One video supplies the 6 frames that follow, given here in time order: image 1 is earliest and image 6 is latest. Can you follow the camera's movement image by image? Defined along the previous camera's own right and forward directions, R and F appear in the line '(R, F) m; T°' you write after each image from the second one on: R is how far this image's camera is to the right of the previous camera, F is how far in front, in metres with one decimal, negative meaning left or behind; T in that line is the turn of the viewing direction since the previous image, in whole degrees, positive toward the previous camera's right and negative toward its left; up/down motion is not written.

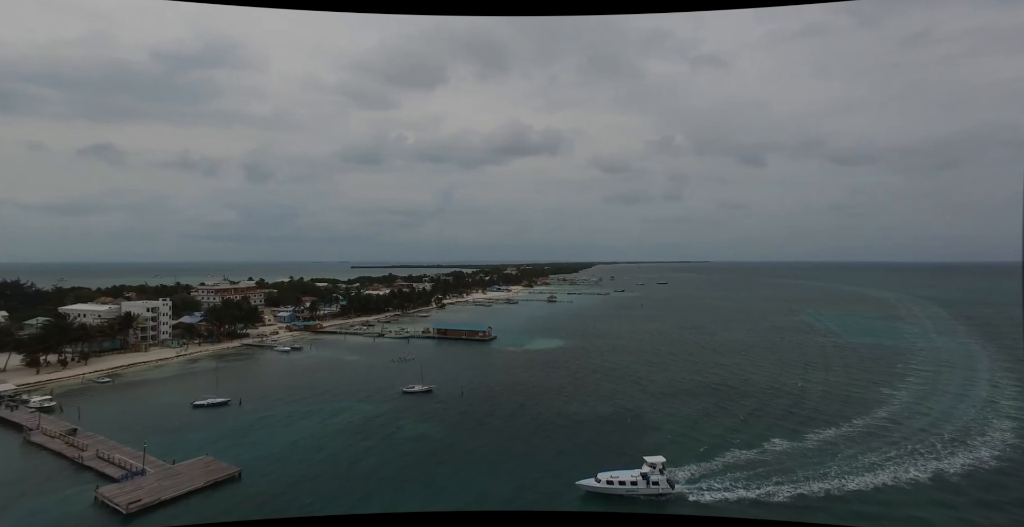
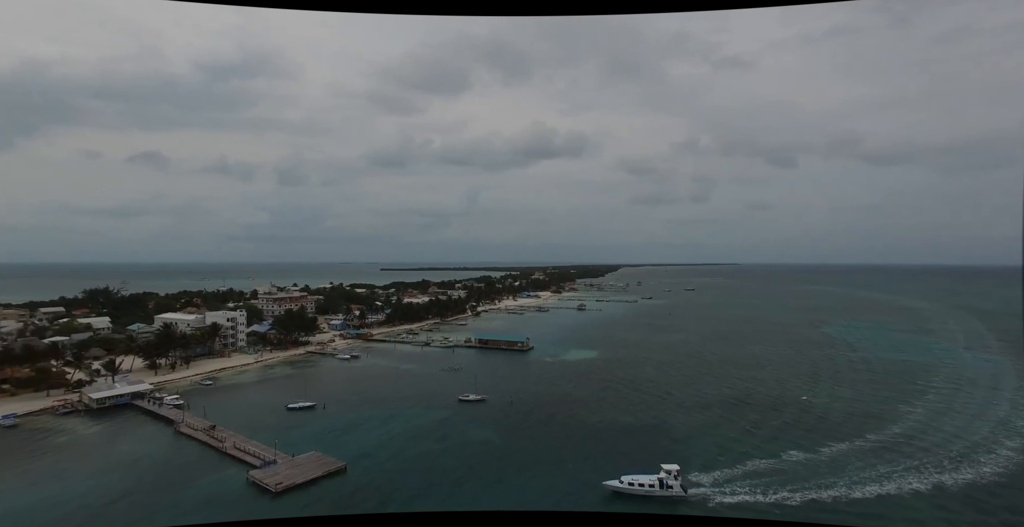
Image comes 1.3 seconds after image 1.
(-0.1, -0.7) m; -3°
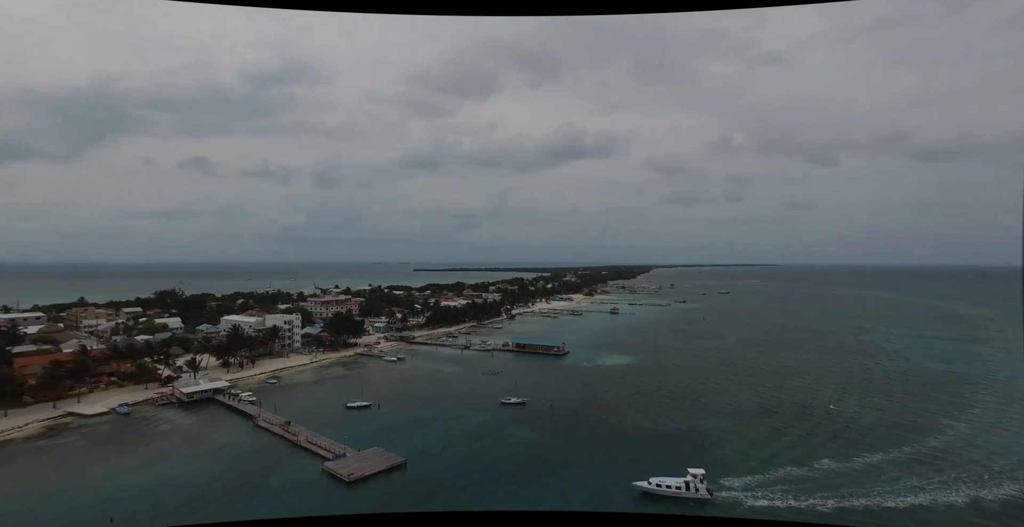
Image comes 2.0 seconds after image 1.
(-0.1, -0.3) m; -3°
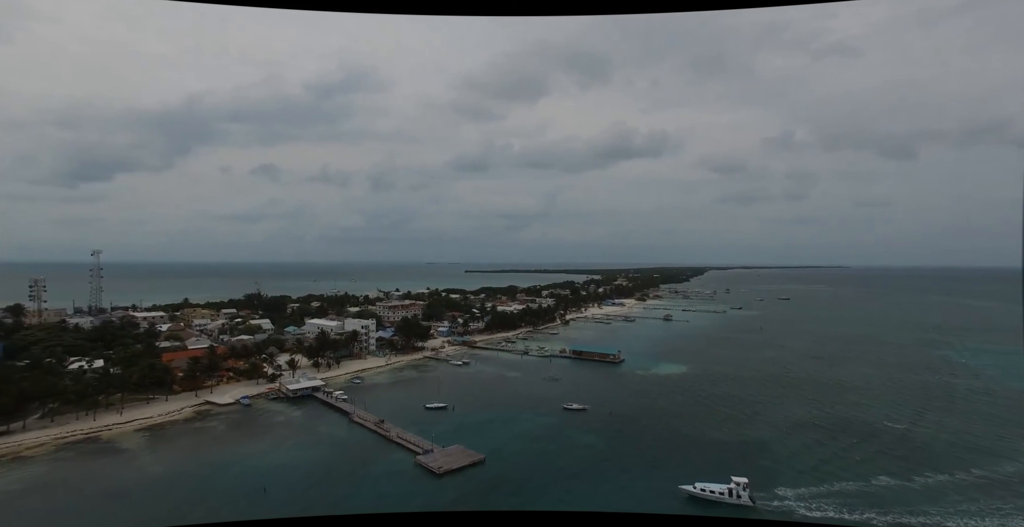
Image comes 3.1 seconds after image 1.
(-0.1, -0.5) m; -5°
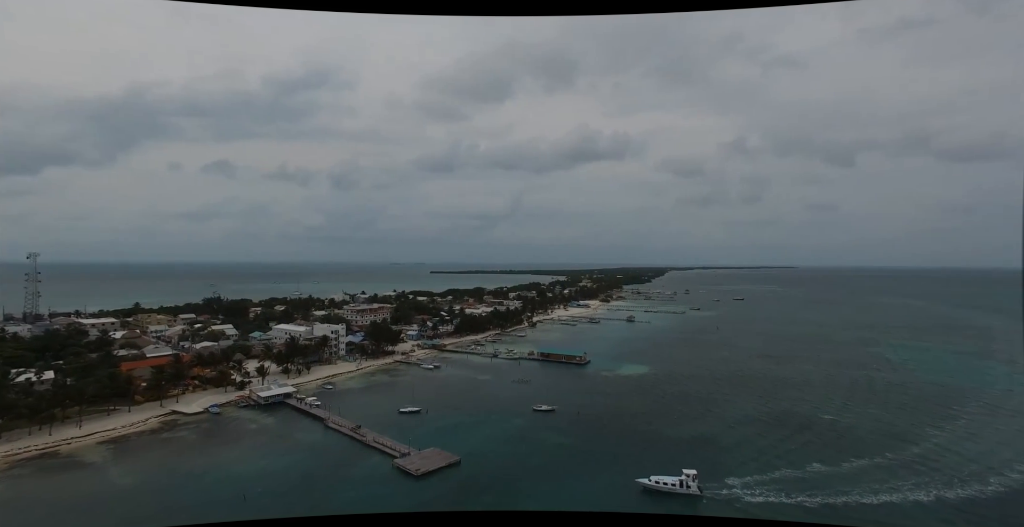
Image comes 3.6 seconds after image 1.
(-0.1, -0.2) m; +4°
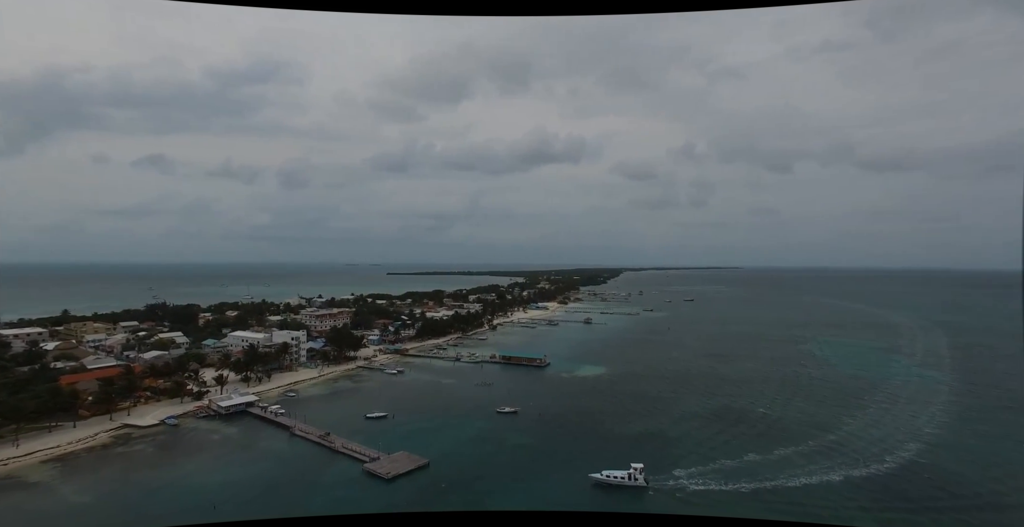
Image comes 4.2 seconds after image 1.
(-0.1, -0.2) m; +4°
